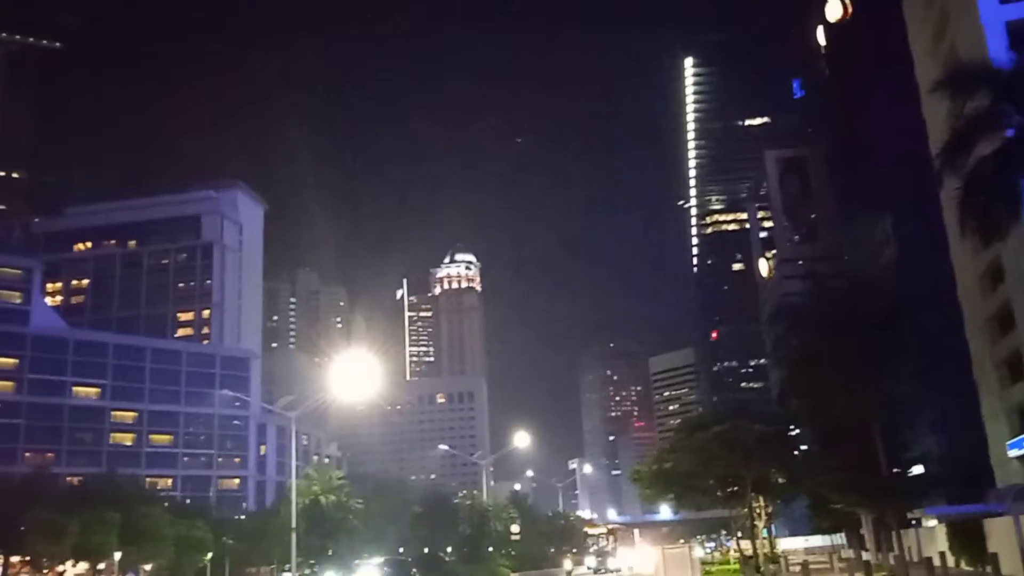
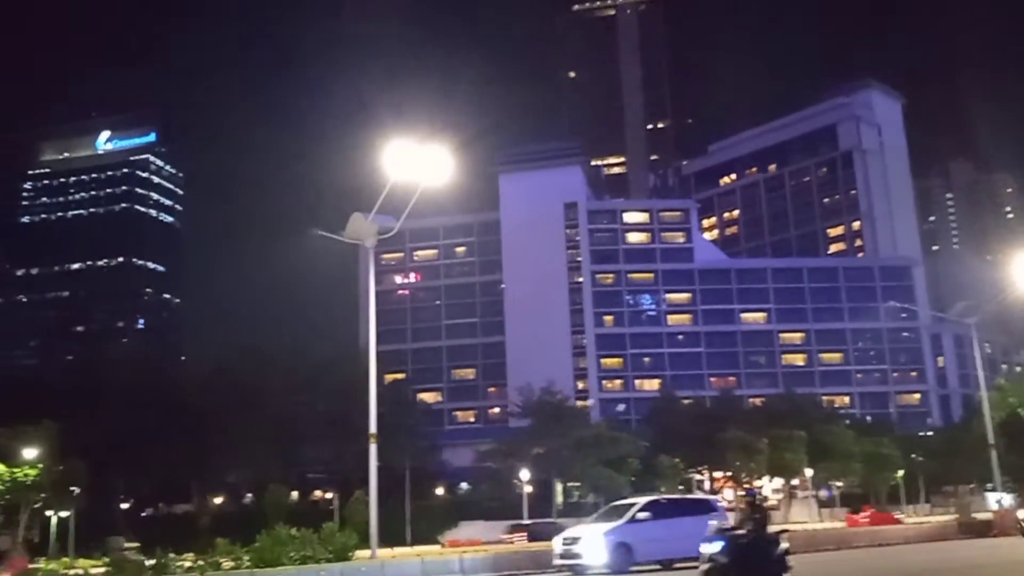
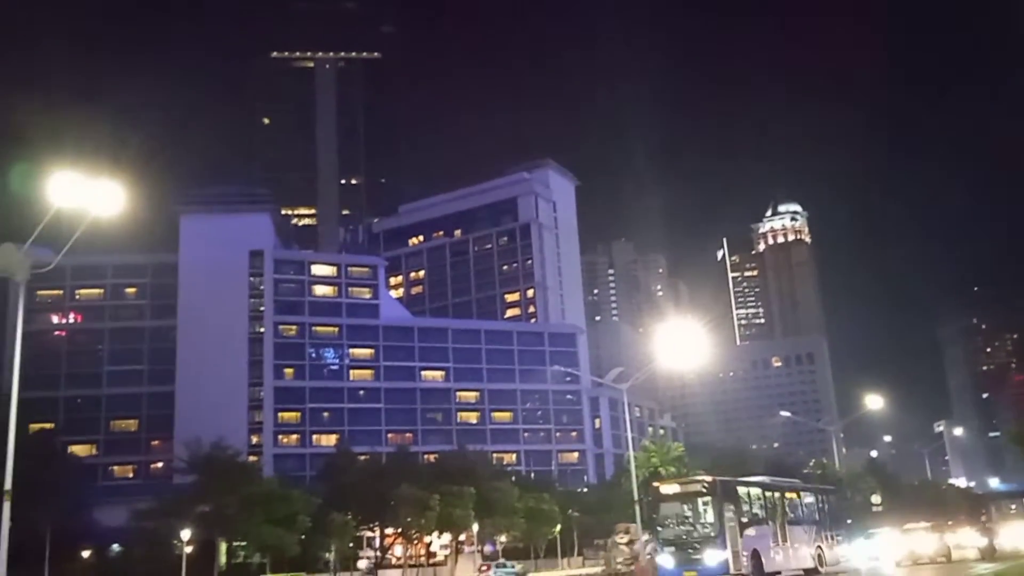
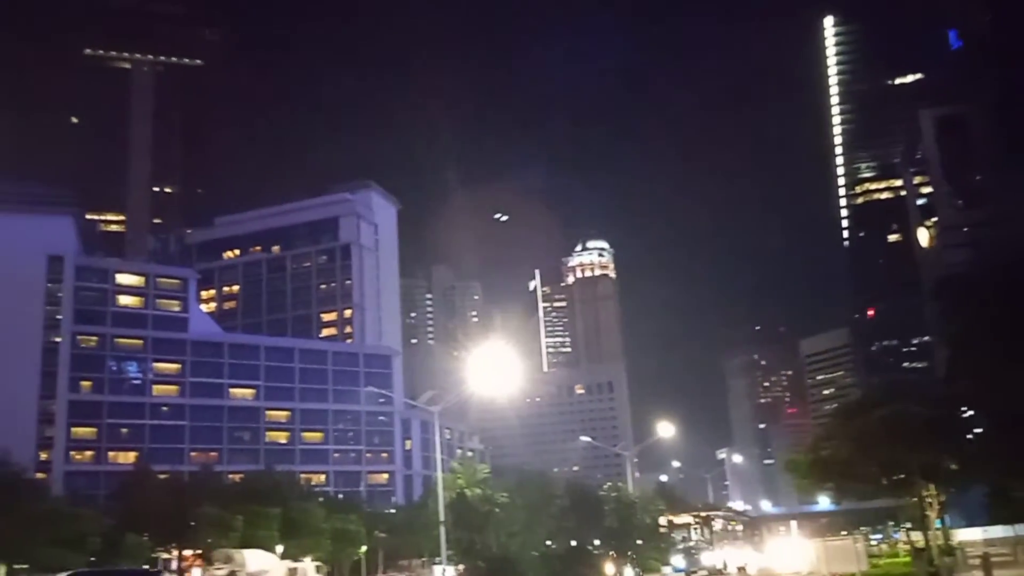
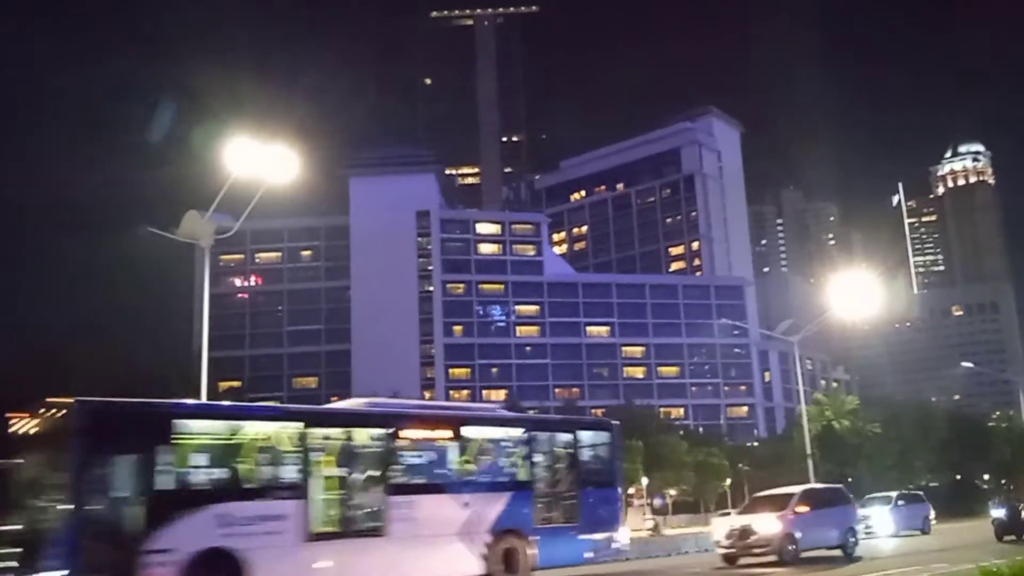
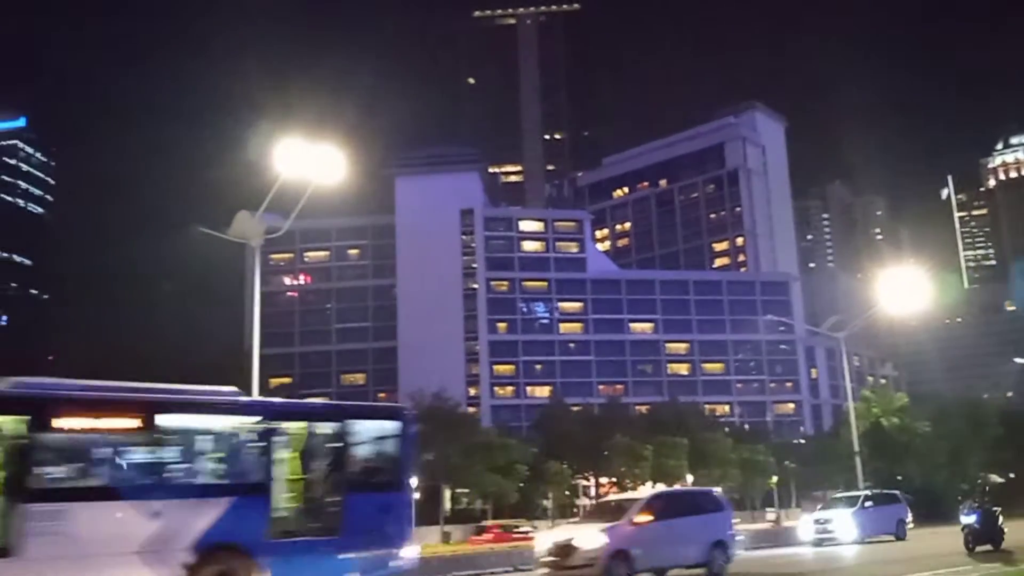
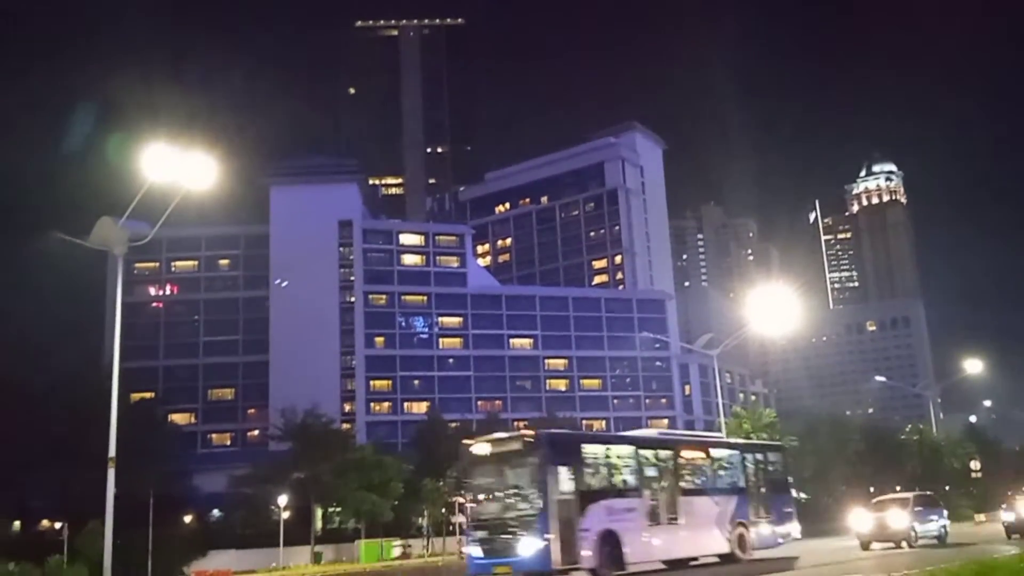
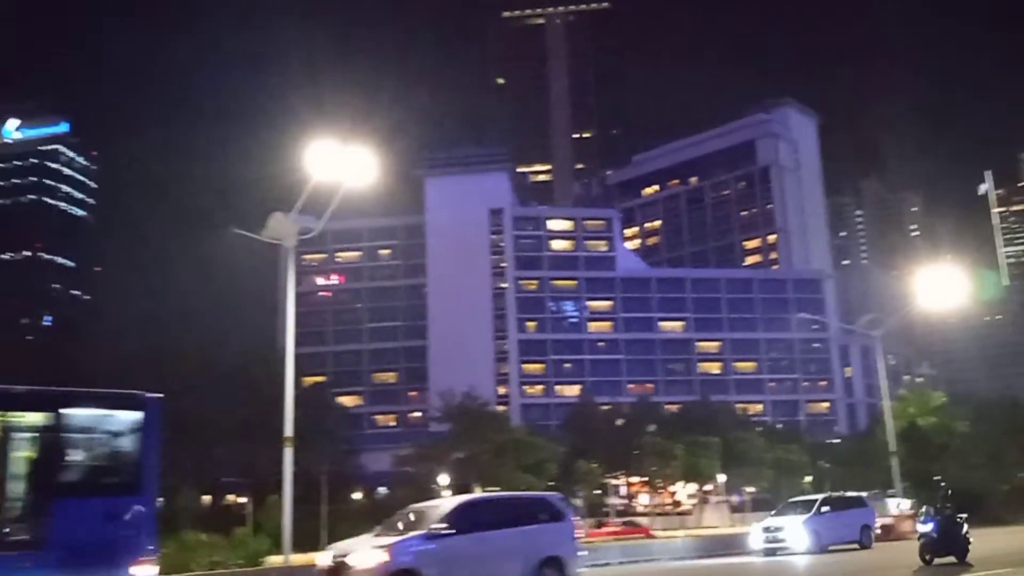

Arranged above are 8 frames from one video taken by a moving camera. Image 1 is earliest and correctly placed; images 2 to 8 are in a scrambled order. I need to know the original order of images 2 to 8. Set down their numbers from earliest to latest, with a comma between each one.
4, 3, 7, 5, 6, 8, 2
